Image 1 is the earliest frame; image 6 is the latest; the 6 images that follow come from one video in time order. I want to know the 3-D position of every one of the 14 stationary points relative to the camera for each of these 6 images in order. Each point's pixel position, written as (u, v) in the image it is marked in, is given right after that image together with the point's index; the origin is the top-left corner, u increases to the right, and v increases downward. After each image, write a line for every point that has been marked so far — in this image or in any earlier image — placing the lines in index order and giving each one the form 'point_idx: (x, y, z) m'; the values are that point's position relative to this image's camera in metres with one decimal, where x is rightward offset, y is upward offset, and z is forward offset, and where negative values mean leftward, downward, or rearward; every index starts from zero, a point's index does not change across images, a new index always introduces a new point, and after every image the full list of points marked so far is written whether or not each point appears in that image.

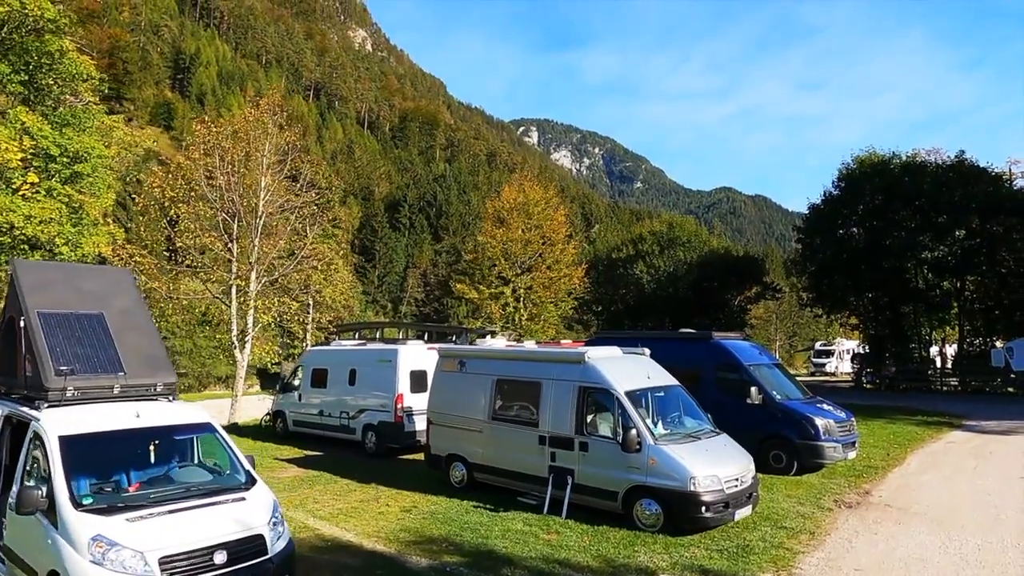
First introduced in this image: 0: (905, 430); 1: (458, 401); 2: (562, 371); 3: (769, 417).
0: (+9.0, -3.3, +15.4) m
1: (-0.7, -1.6, +9.2) m
2: (+0.6, -1.0, +8.2) m
3: (+3.9, -2.0, +10.3) m
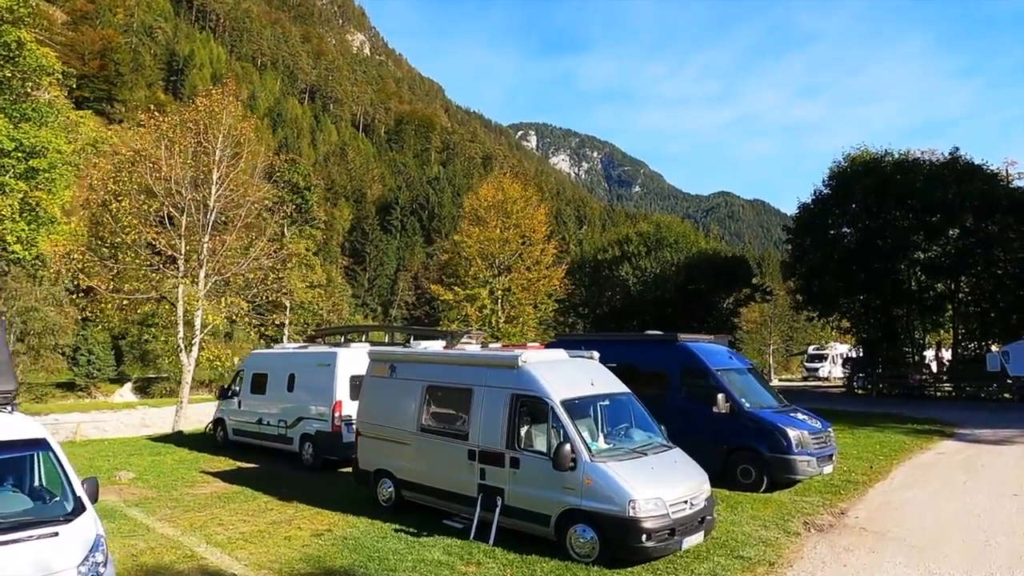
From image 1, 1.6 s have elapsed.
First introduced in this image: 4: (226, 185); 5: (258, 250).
0: (+8.2, -3.3, +14.5) m
1: (-1.5, -1.5, +8.3) m
2: (-0.2, -1.0, +7.3) m
3: (+3.1, -1.9, +9.4) m
4: (-8.5, +3.0, +19.2) m
5: (-7.7, +1.1, +19.8) m
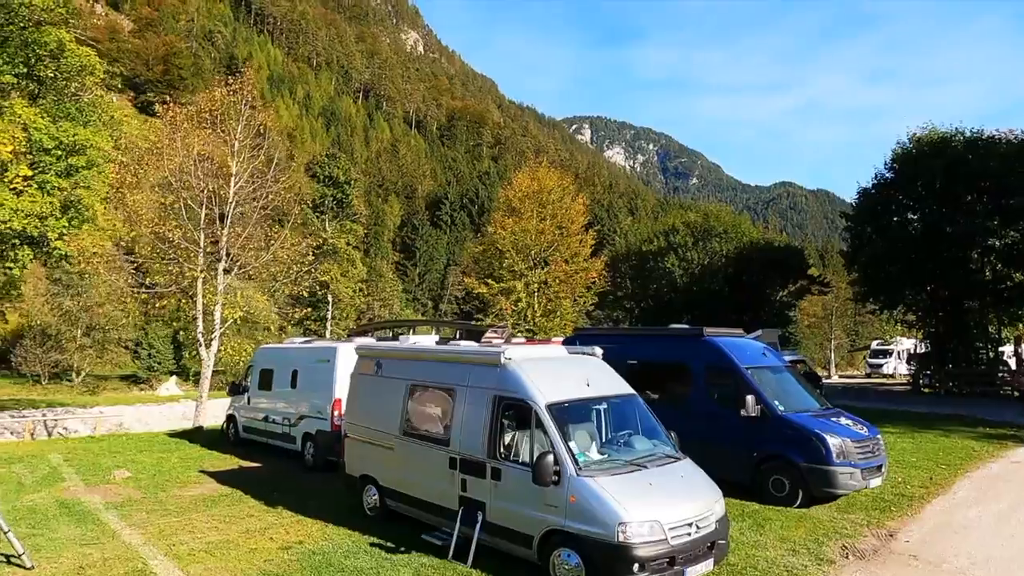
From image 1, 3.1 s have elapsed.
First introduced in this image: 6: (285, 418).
0: (+8.6, -3.0, +13.0) m
1: (-1.6, -1.4, +7.6) m
2: (-0.3, -0.8, +6.5) m
3: (+3.2, -1.8, +8.3) m
4: (-7.6, +3.1, +19.0) m
5: (-6.8, +1.3, +19.5) m
6: (-3.7, -2.1, +10.9) m
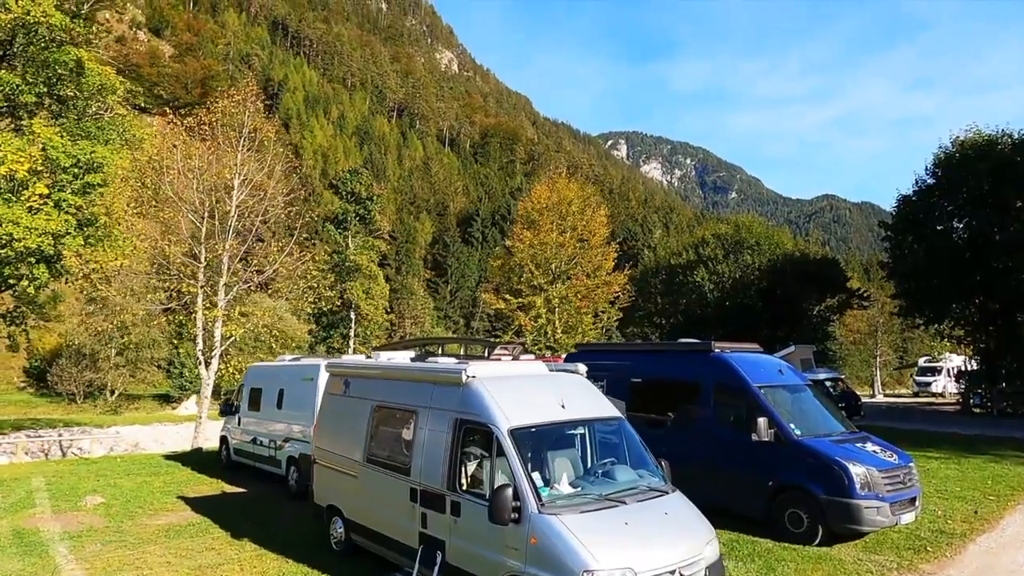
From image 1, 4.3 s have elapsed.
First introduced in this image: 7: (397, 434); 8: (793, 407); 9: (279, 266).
0: (+8.7, -3.2, +11.7) m
1: (-1.8, -1.5, +7.0) m
2: (-0.6, -0.9, +5.8) m
3: (+3.0, -1.9, +7.4) m
4: (-7.2, +2.7, +18.8) m
5: (-6.4, +0.9, +19.2) m
6: (-3.7, -2.3, +10.4) m
7: (-1.0, -1.3, +6.1) m
8: (+3.3, -1.4, +7.9) m
9: (-6.4, +0.6, +19.2) m
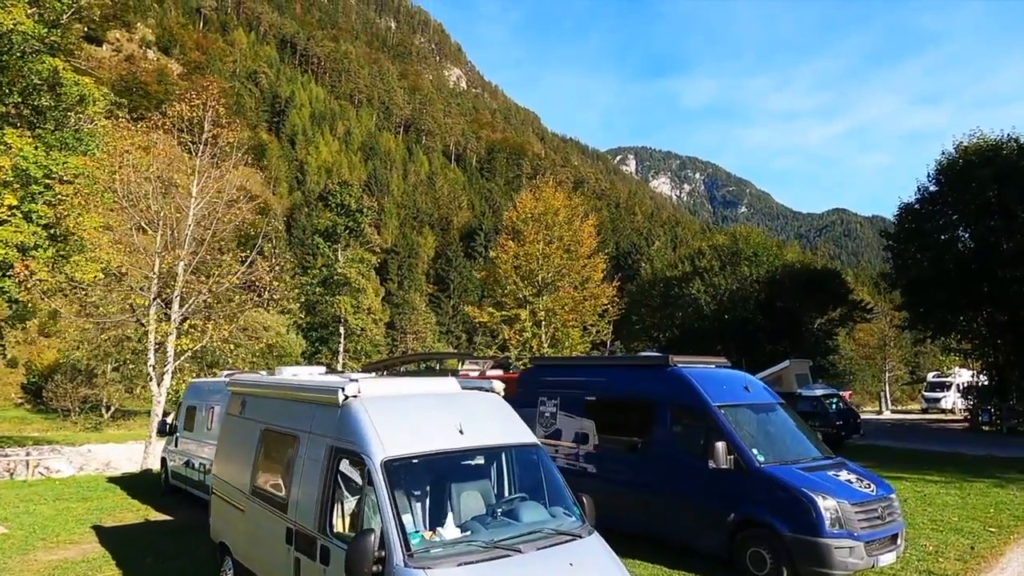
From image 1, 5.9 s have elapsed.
0: (+8.0, -3.4, +10.7) m
1: (-2.5, -1.6, +6.1) m
2: (-1.4, -1.0, +4.9) m
3: (+2.3, -1.9, +6.5) m
4: (-7.8, +2.3, +18.1) m
5: (-7.0, +0.5, +18.5) m
6: (-4.4, -2.5, +9.6) m
7: (-1.8, -1.4, +5.3) m
8: (+2.6, -1.5, +7.0) m
9: (-7.0, +0.2, +18.5) m
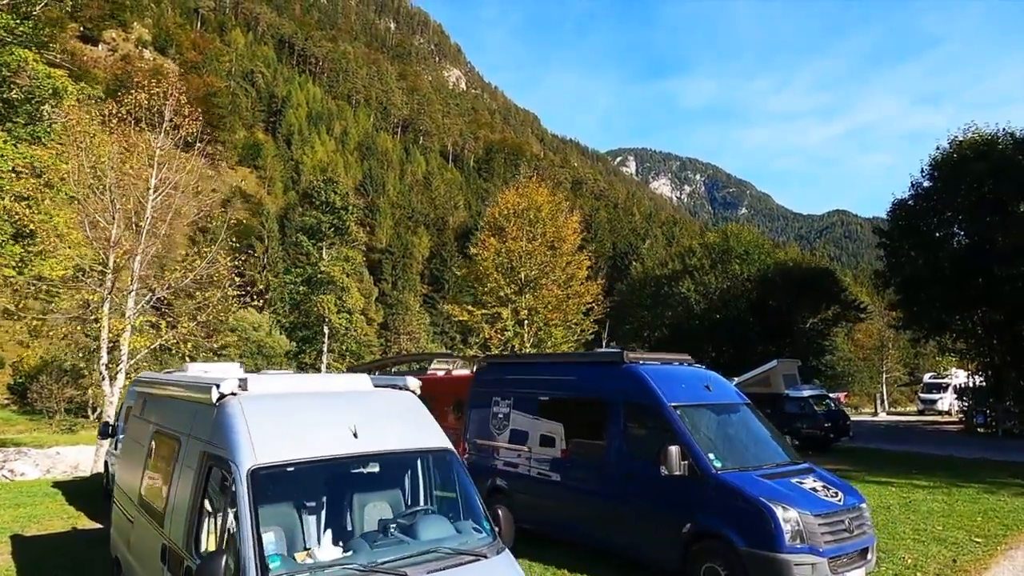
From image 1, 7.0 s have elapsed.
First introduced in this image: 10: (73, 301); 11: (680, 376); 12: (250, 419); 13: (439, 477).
0: (+7.5, -3.3, +10.1) m
1: (-3.1, -1.5, +5.5) m
2: (-2.0, -0.9, +4.3) m
3: (+1.7, -1.8, +5.9) m
4: (-8.4, +2.4, +17.5) m
5: (-7.6, +0.6, +17.9) m
6: (-5.0, -2.4, +9.0) m
7: (-2.4, -1.3, +4.7) m
8: (+2.0, -1.4, +6.4) m
9: (-7.6, +0.3, +17.9) m
10: (-10.0, -0.4, +16.8) m
11: (+1.8, -0.9, +6.9) m
12: (-1.5, -0.8, +3.9) m
13: (-0.5, -1.2, +4.2) m
